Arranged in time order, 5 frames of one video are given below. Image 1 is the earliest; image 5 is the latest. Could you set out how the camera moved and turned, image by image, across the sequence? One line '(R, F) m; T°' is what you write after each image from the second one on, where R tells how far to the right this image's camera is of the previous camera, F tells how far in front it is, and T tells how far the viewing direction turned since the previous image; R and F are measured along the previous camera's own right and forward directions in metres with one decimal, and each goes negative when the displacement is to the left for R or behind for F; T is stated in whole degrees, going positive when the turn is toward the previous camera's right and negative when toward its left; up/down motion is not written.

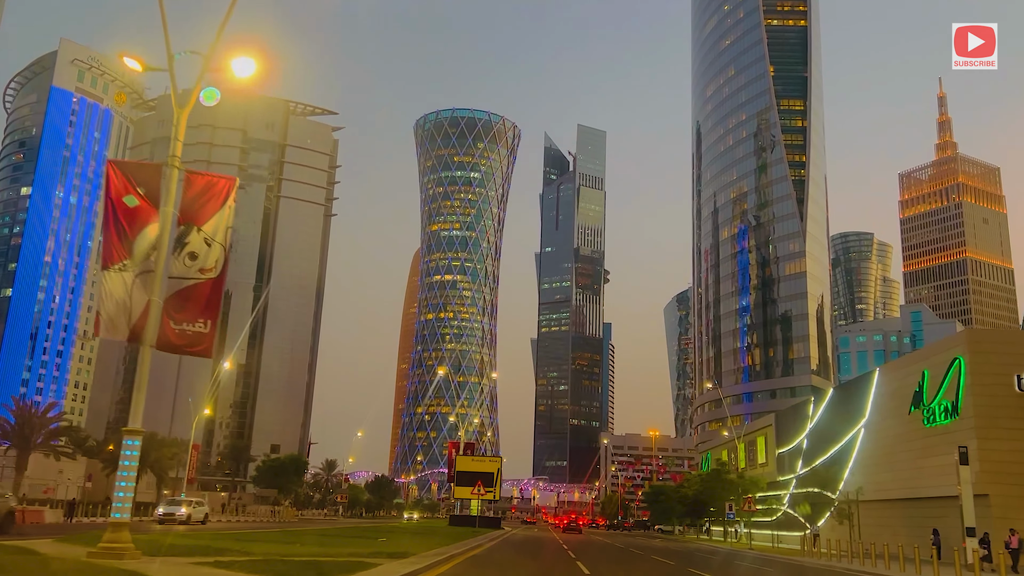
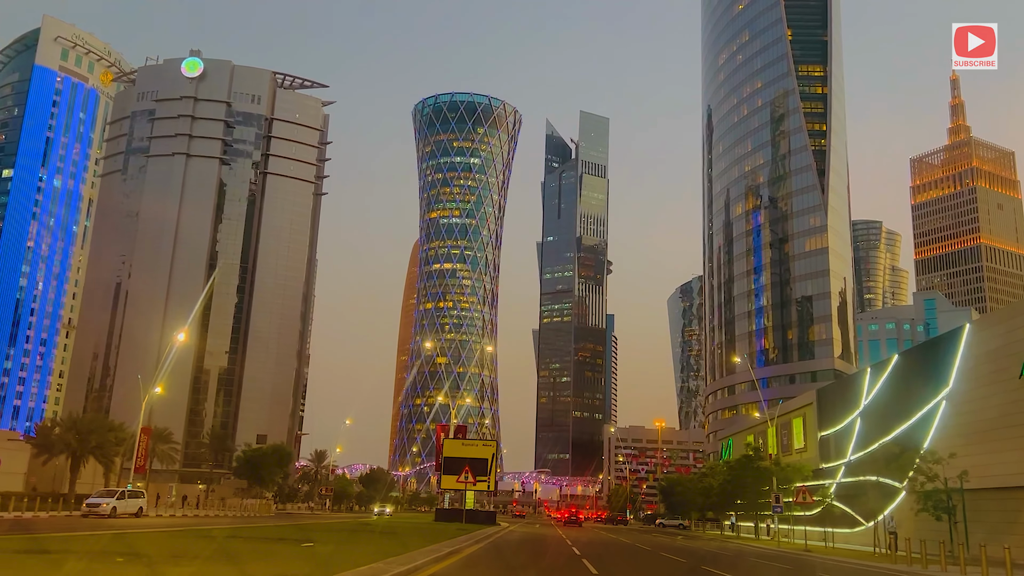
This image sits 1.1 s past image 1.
(+0.3, +9.3) m; 0°
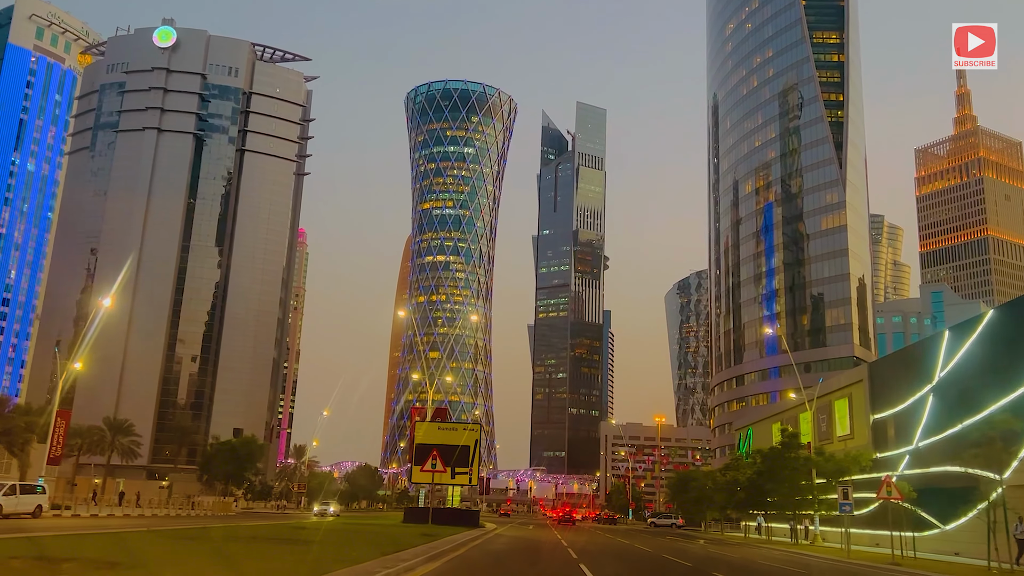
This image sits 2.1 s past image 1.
(+0.4, +9.7) m; 0°
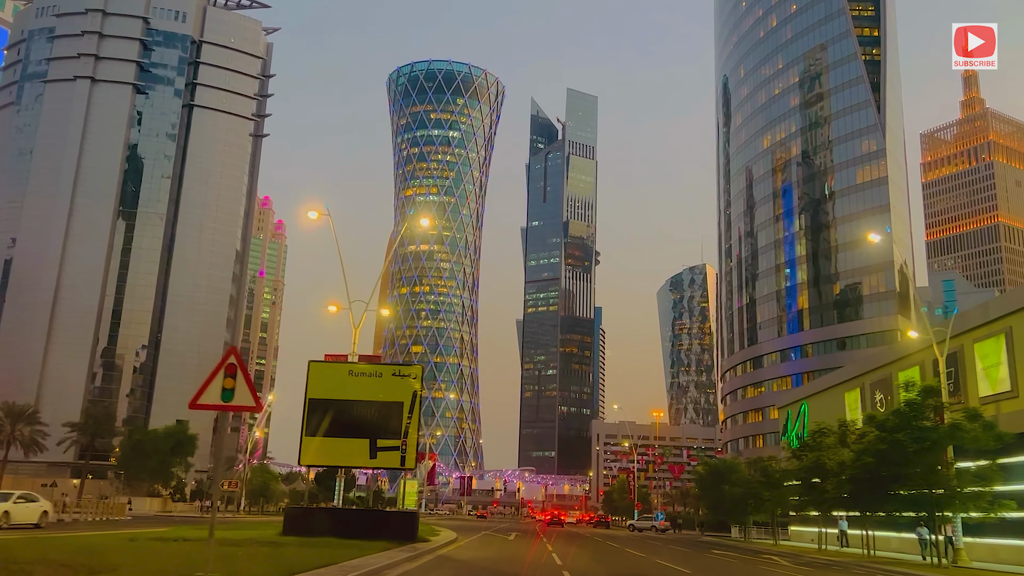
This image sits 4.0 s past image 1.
(+0.8, +17.7) m; +1°
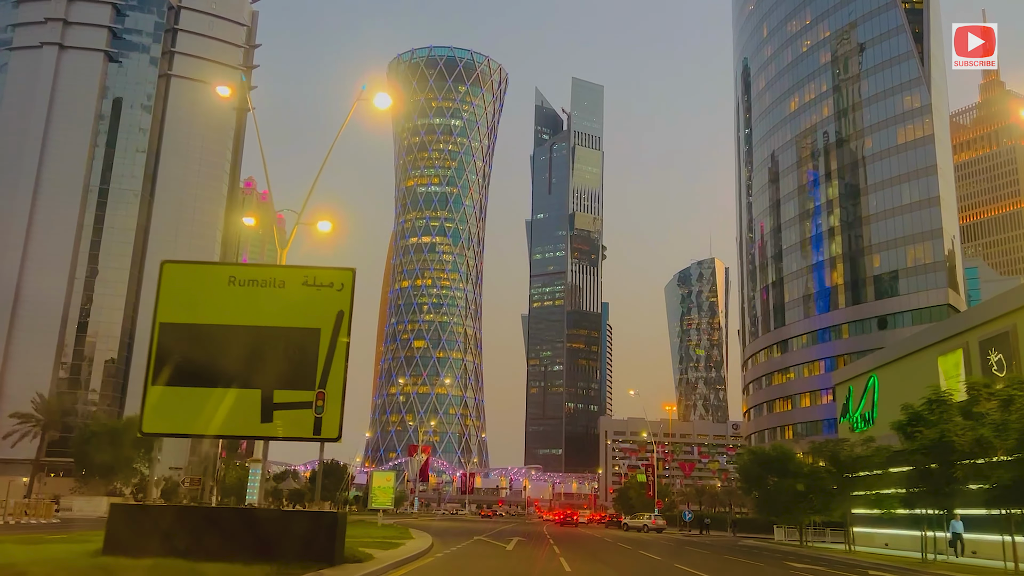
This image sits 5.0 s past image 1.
(+0.3, +10.1) m; 0°
